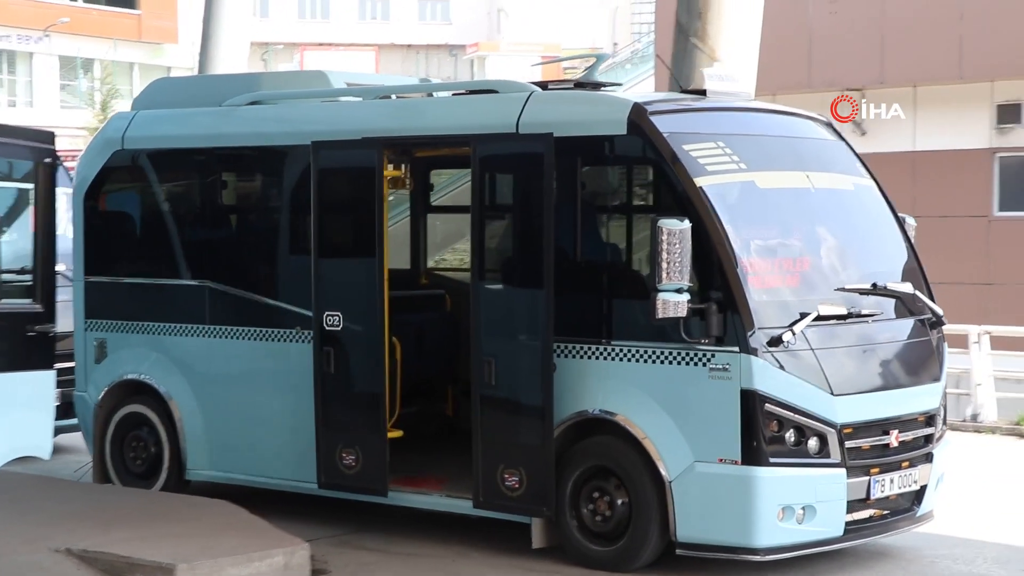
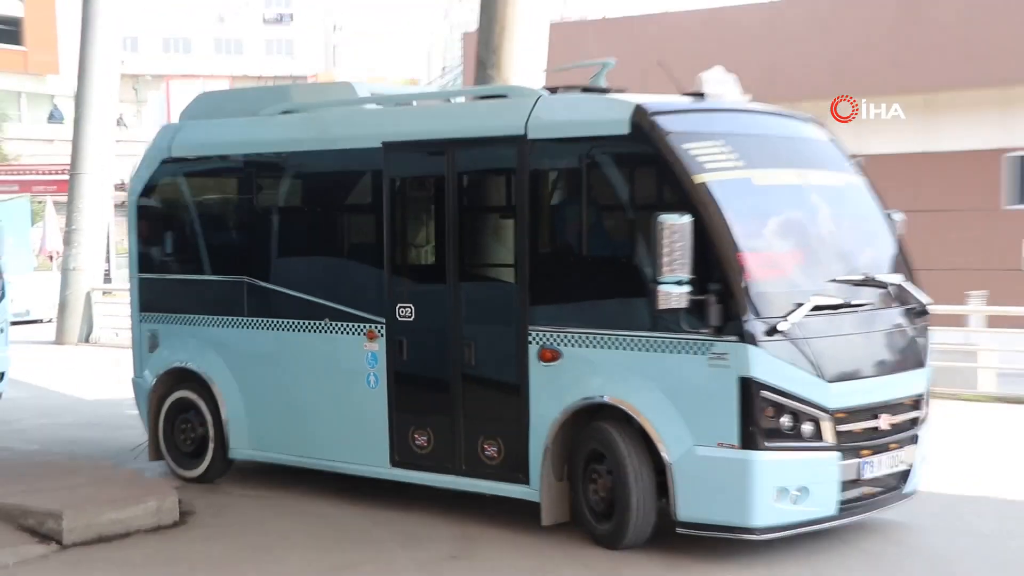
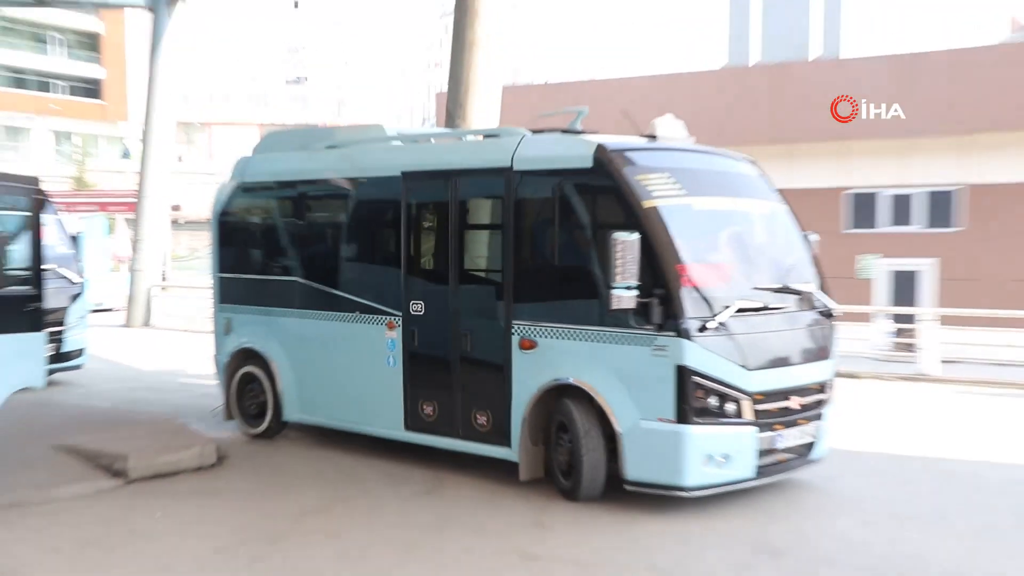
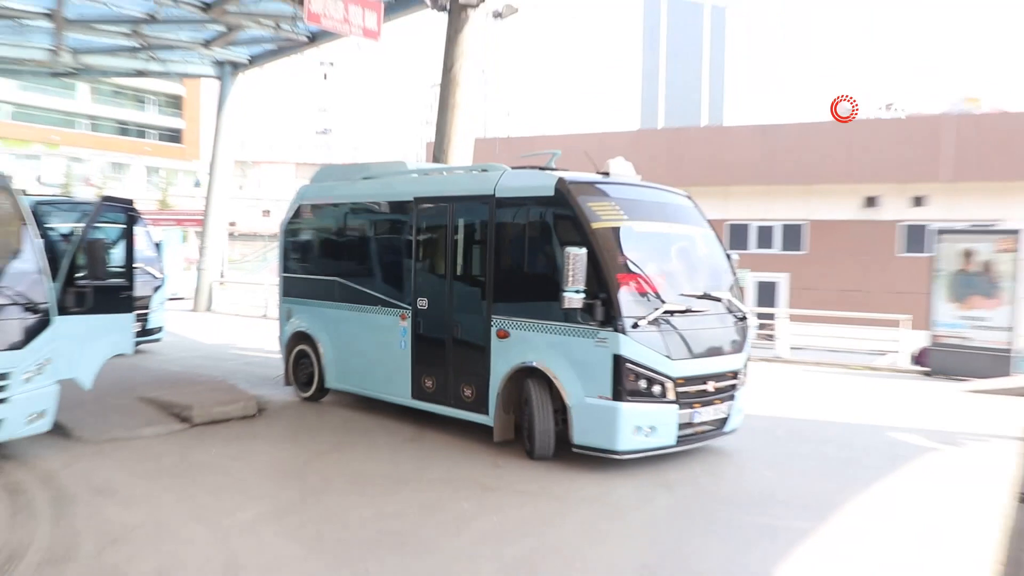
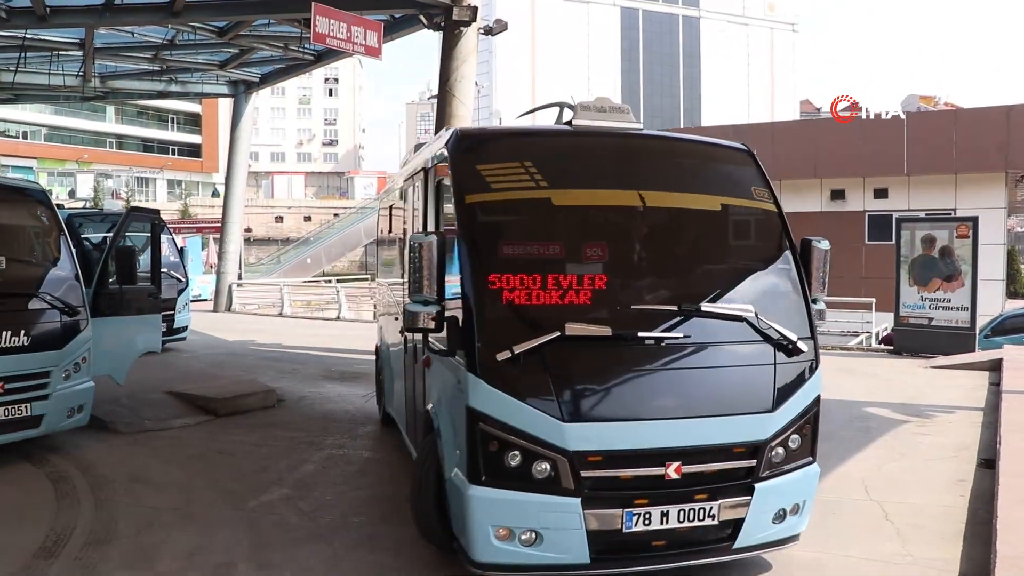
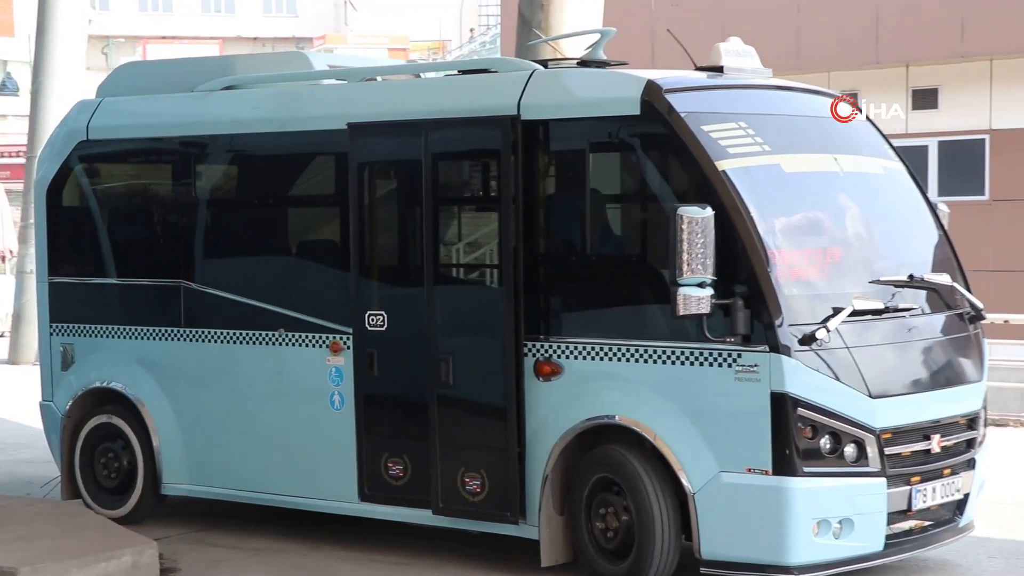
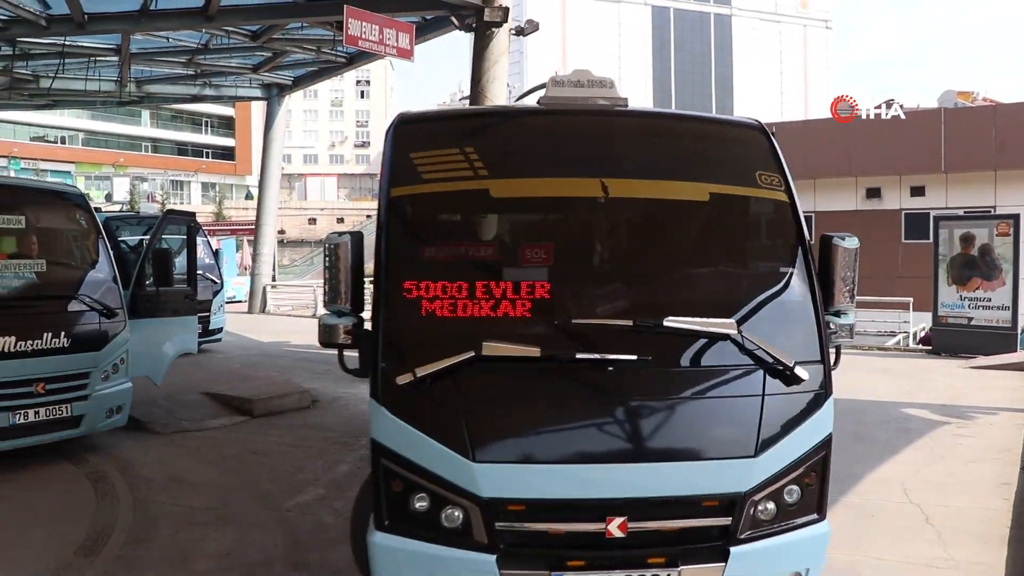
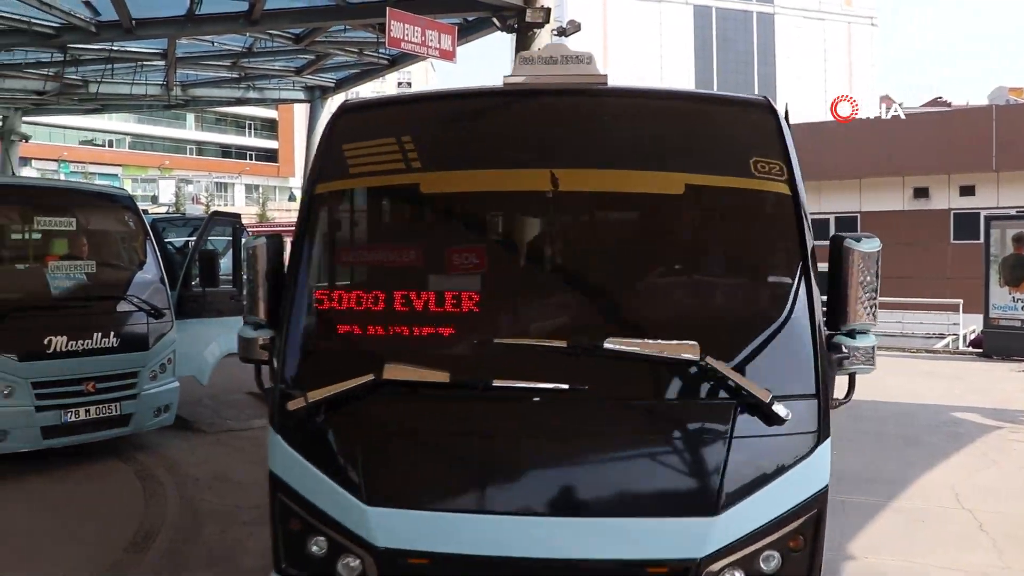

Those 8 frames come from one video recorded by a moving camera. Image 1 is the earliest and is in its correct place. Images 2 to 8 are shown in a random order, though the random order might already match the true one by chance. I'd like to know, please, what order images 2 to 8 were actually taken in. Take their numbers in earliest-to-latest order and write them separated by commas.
6, 2, 3, 4, 5, 7, 8
